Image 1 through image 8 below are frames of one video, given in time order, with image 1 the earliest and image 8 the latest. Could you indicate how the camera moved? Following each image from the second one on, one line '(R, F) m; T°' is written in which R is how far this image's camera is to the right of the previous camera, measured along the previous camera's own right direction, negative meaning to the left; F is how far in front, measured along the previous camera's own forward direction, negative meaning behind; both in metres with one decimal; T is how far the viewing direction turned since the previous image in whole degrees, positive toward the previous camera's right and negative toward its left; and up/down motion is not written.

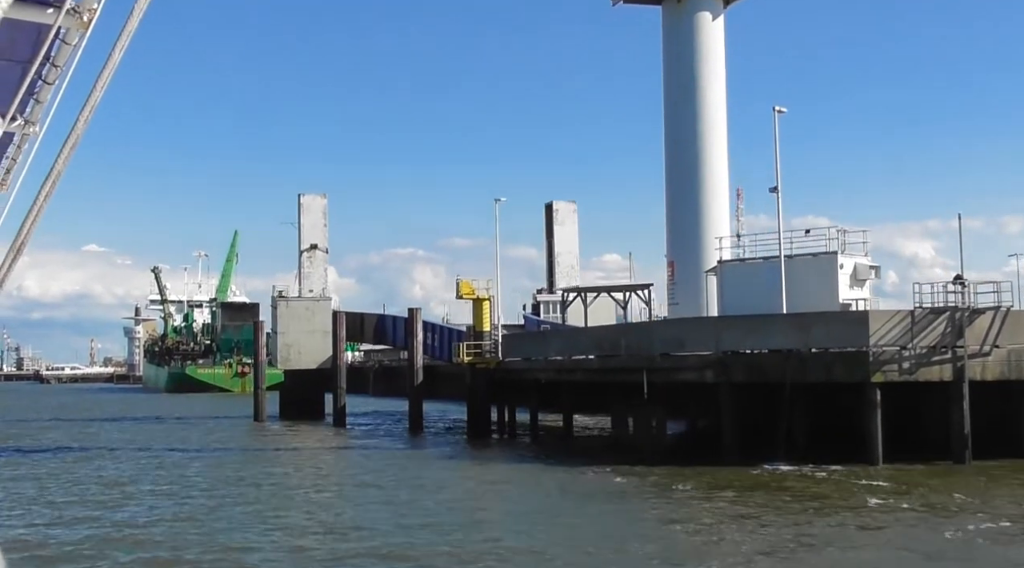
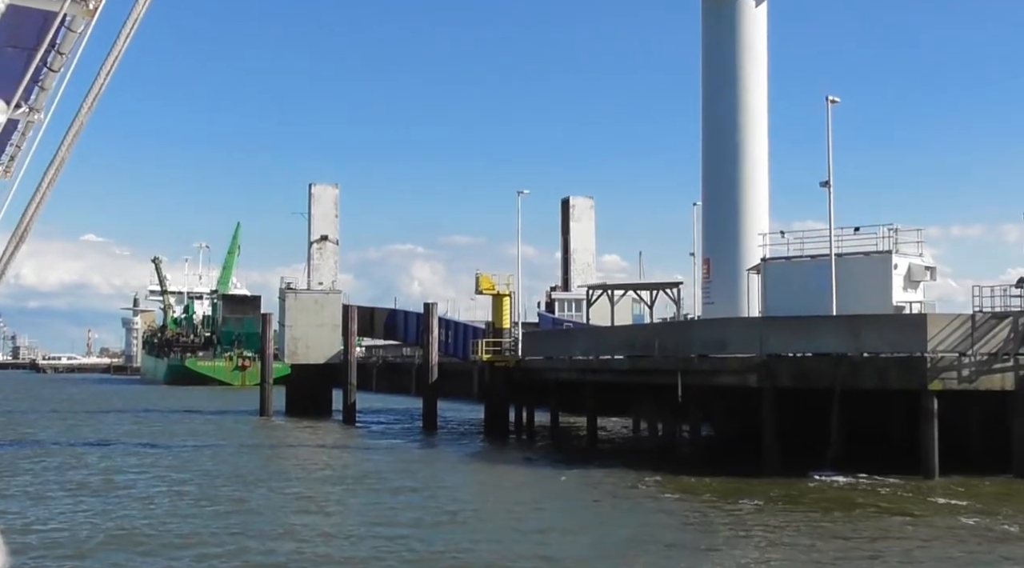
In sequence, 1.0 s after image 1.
(-0.7, +1.5) m; 0°
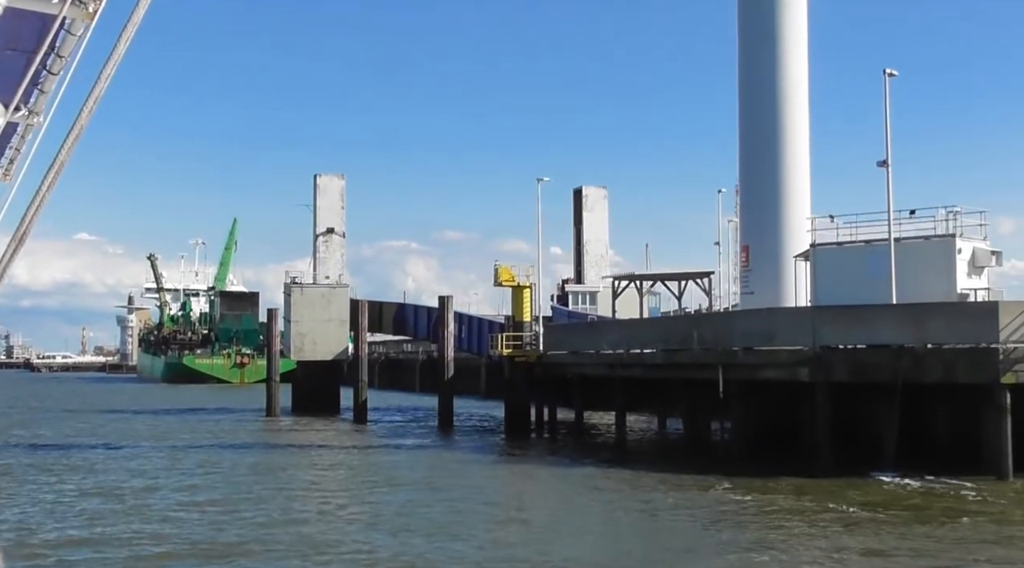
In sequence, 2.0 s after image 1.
(-0.8, +1.8) m; 0°
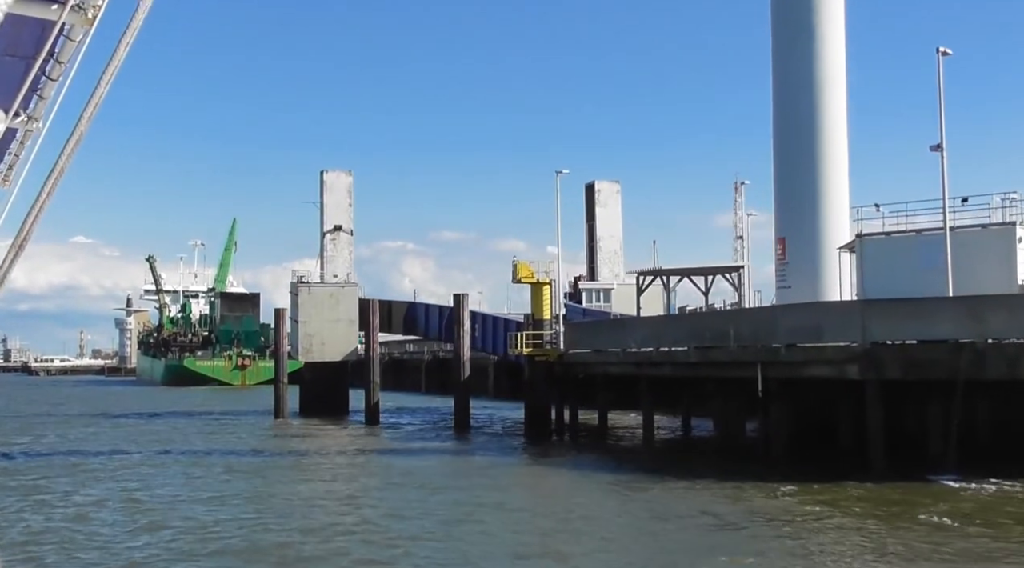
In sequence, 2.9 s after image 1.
(-0.6, +1.4) m; 0°
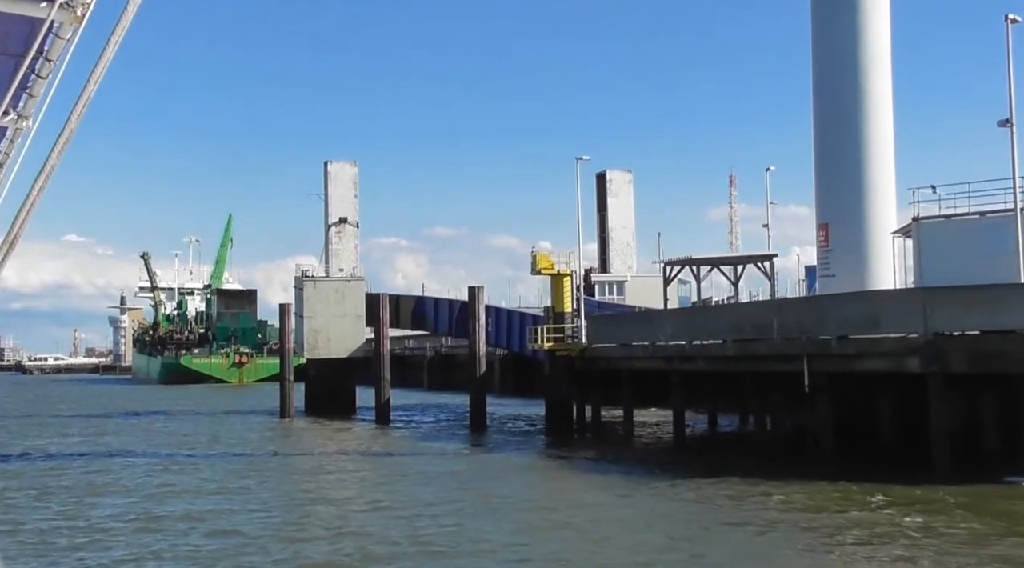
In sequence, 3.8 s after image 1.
(-0.7, +1.7) m; 0°
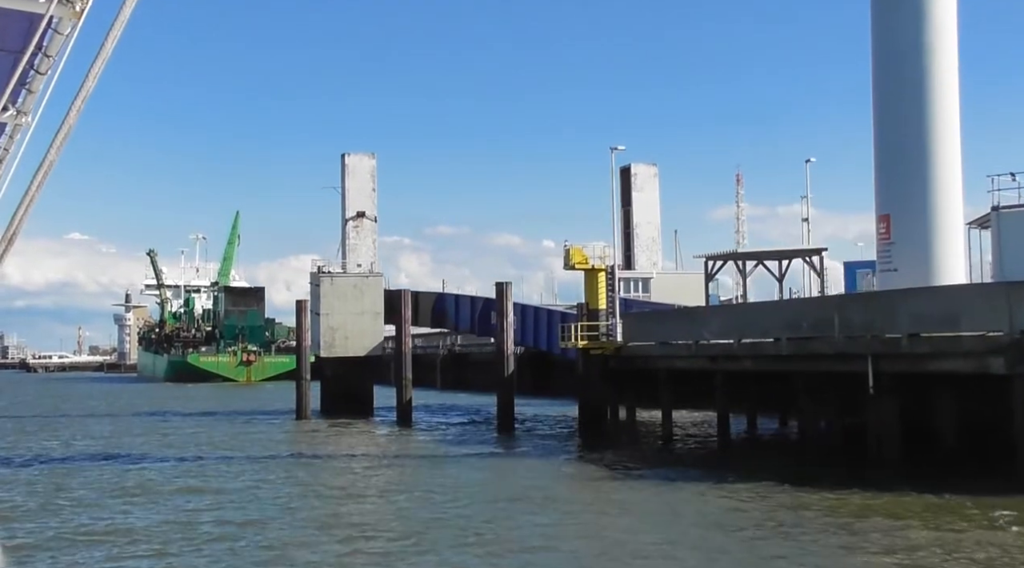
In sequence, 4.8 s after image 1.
(-0.7, +1.7) m; 0°
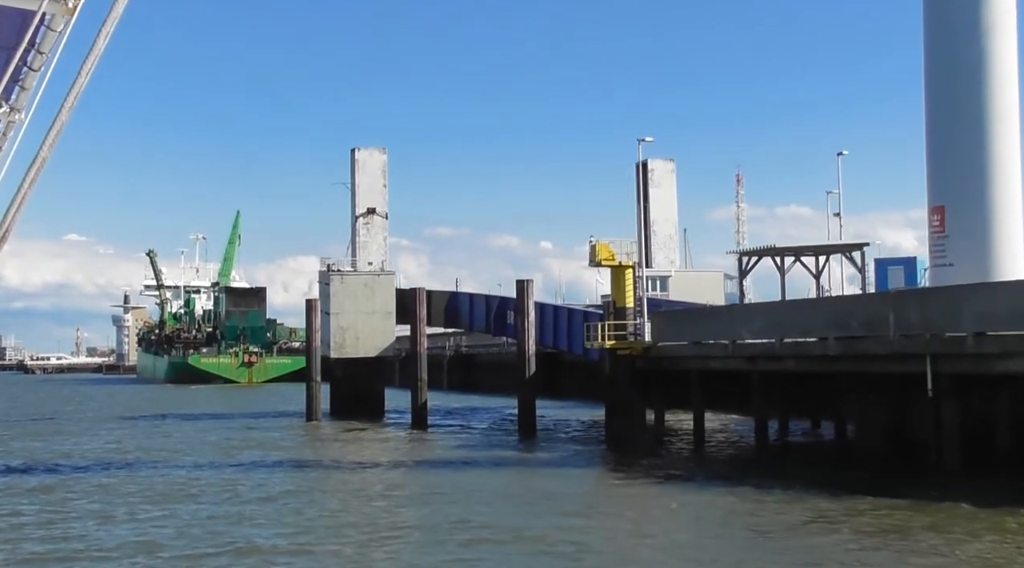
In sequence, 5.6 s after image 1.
(-0.6, +1.5) m; 0°
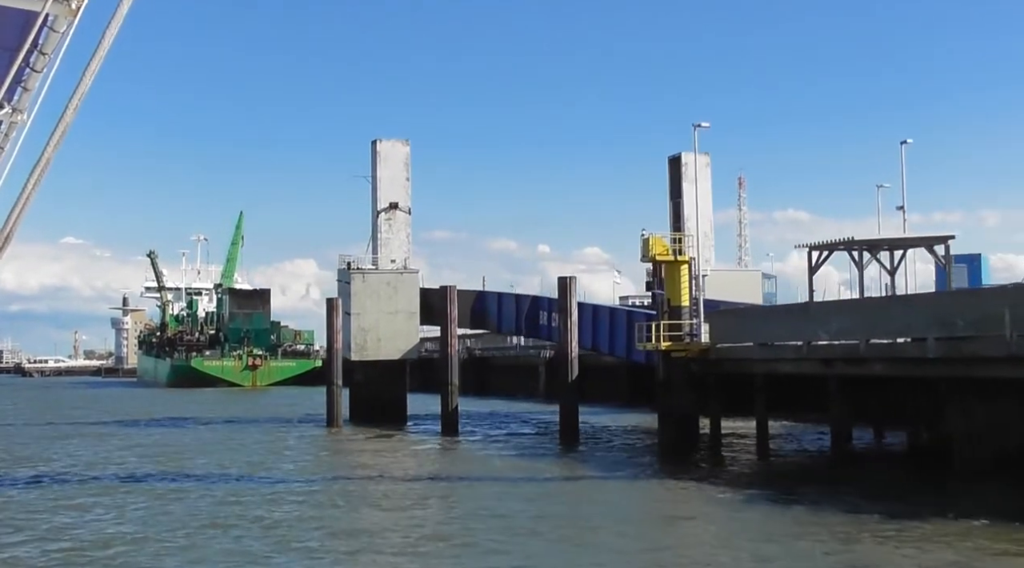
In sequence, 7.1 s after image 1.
(-1.1, +2.5) m; 0°
